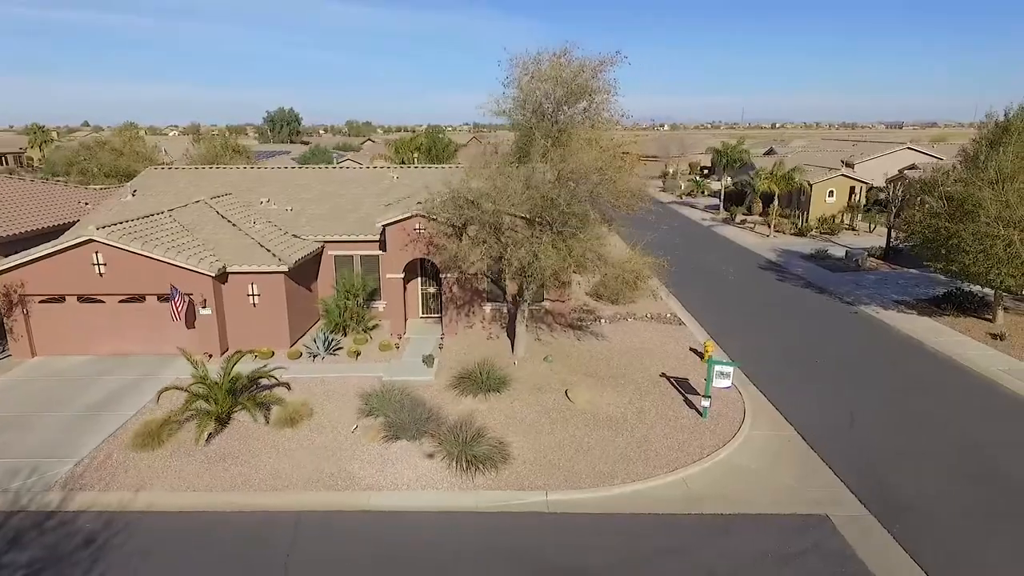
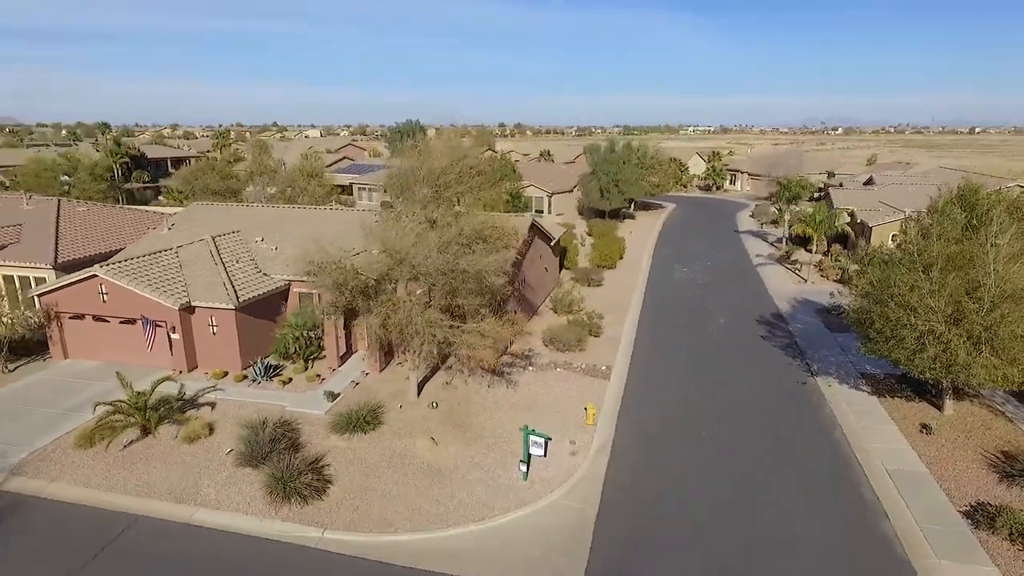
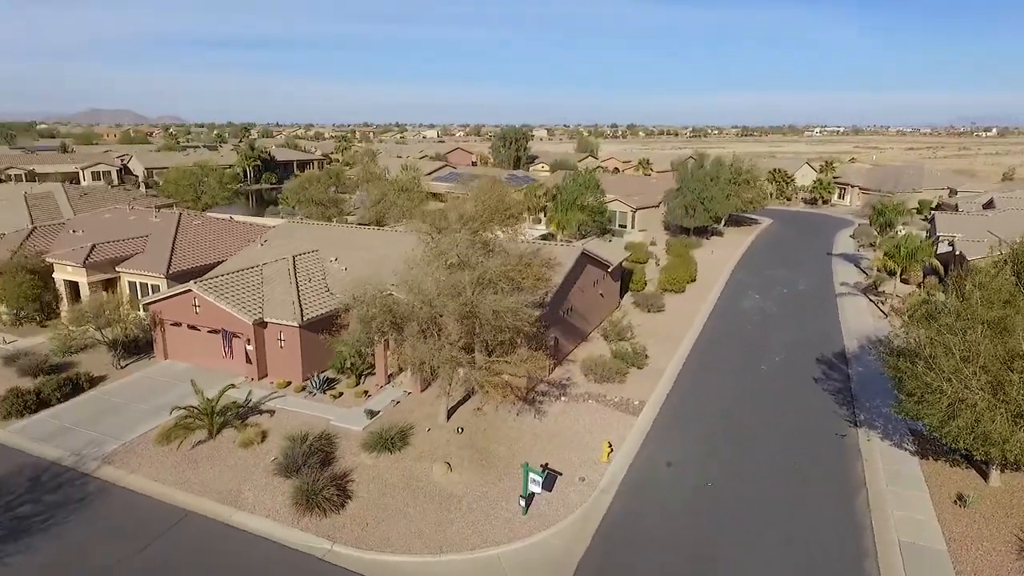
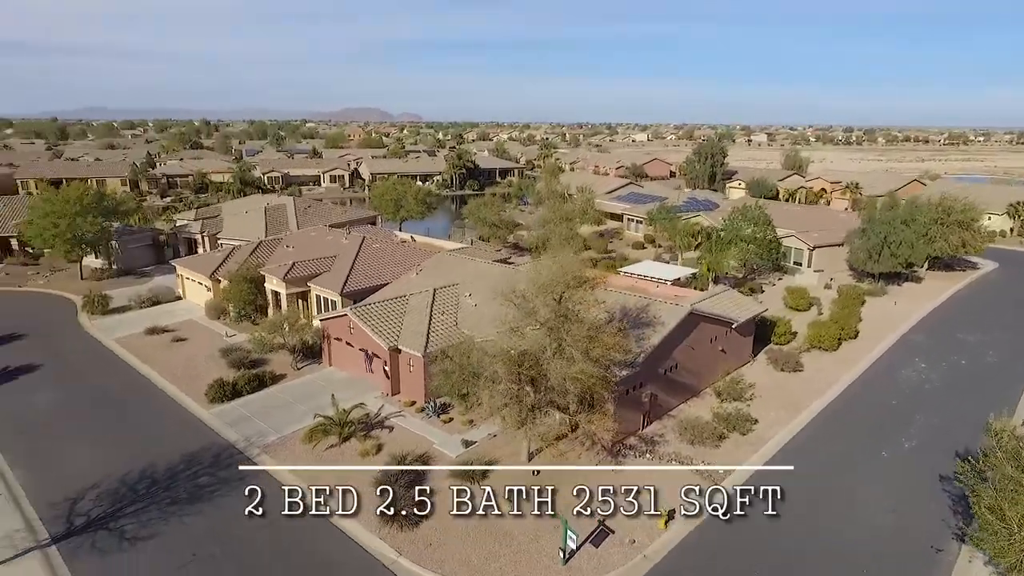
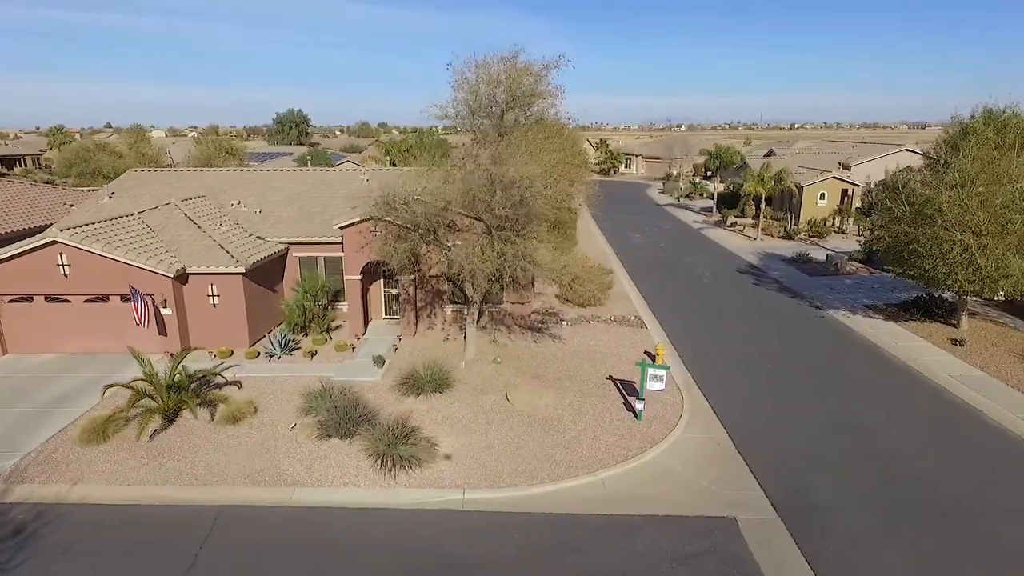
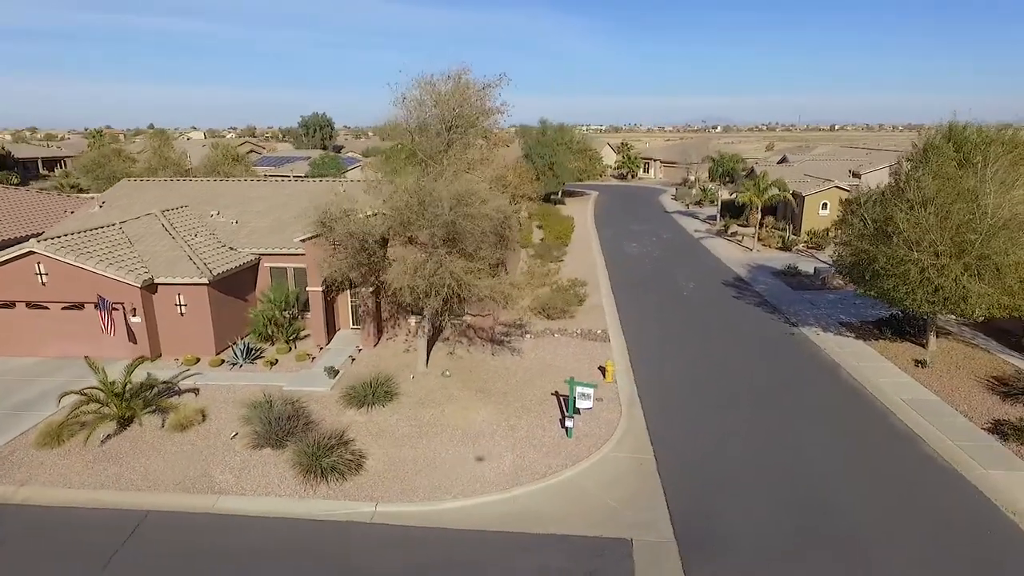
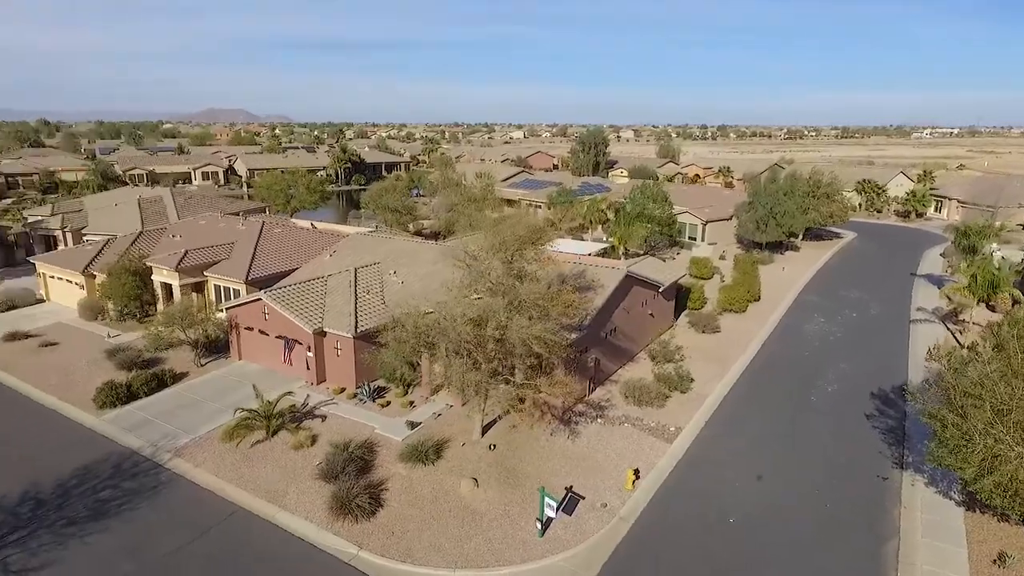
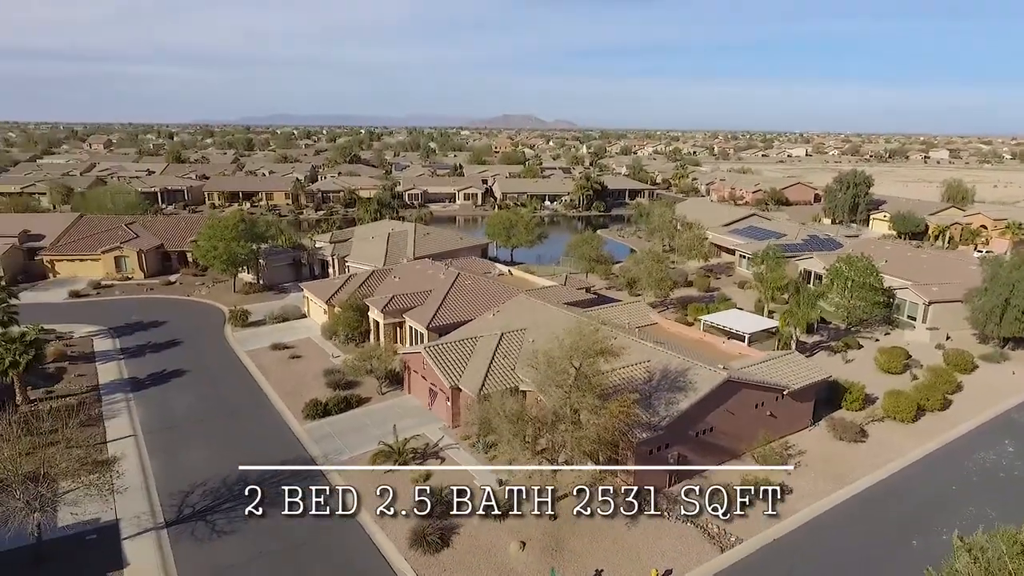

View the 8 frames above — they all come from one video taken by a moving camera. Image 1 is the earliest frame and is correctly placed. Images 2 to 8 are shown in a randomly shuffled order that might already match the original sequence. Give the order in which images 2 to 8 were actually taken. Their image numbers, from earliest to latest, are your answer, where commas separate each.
5, 6, 2, 3, 7, 4, 8
